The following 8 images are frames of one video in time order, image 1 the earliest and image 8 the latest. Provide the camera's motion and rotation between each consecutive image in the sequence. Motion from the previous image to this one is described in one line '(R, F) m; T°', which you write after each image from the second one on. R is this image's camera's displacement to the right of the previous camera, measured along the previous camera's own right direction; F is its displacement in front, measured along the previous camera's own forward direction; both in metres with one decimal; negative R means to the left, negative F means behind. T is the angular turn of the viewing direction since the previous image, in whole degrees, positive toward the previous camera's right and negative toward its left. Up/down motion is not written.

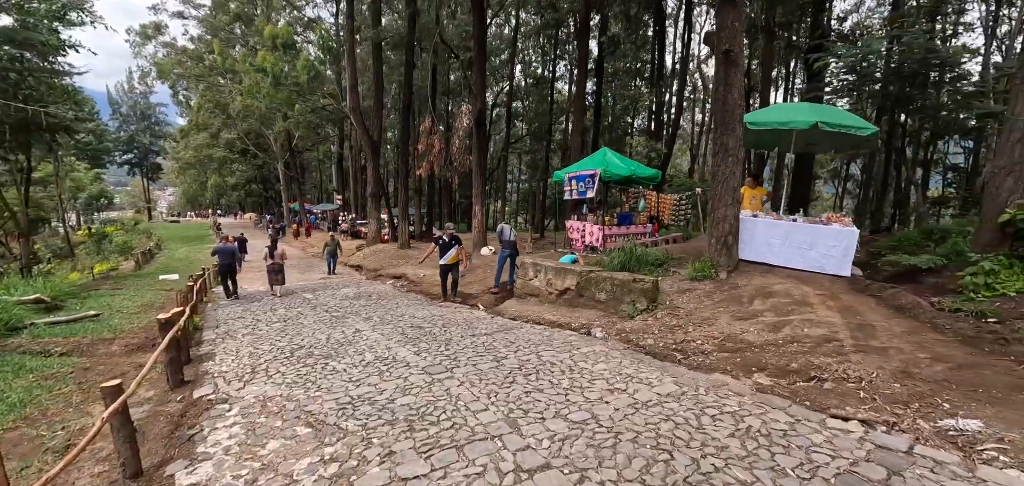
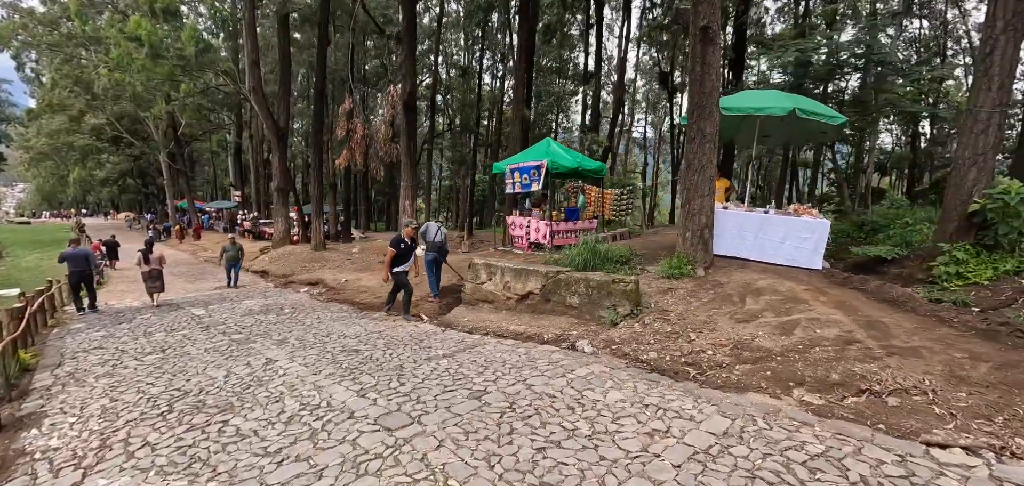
(-0.5, +1.3) m; +10°
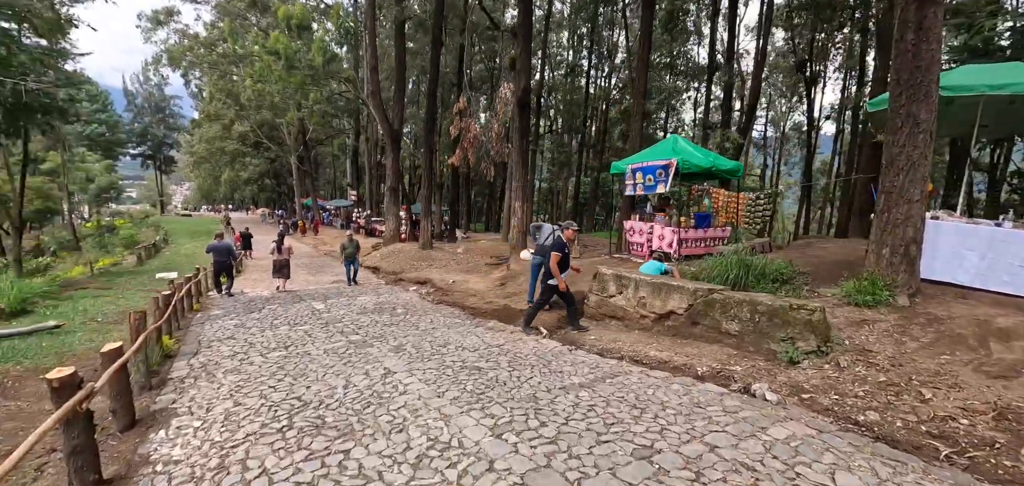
(-0.6, +0.8) m; -11°
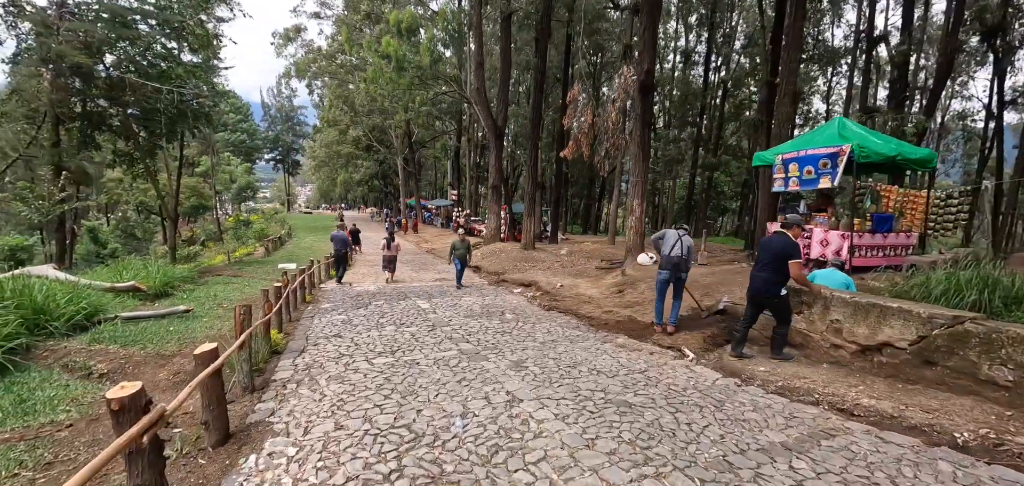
(-0.6, +1.0) m; -11°
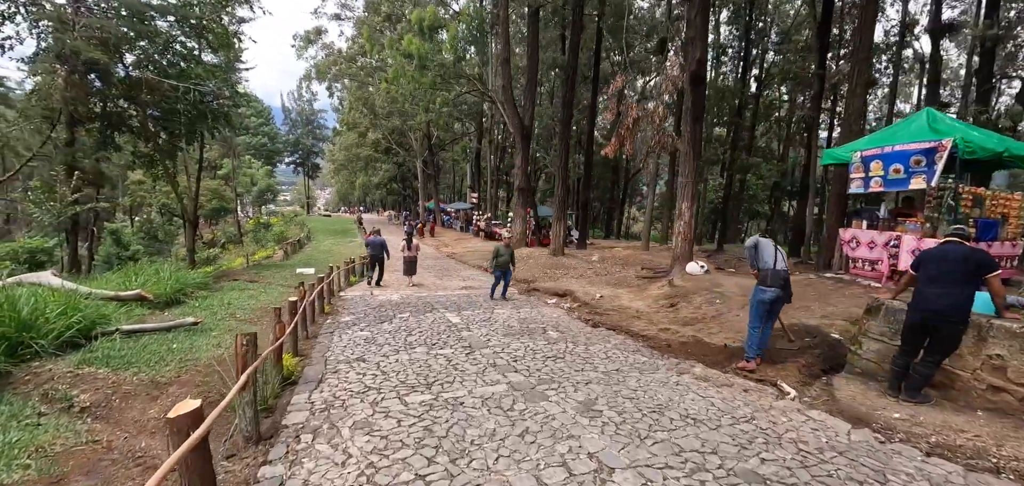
(-0.4, +0.9) m; -2°
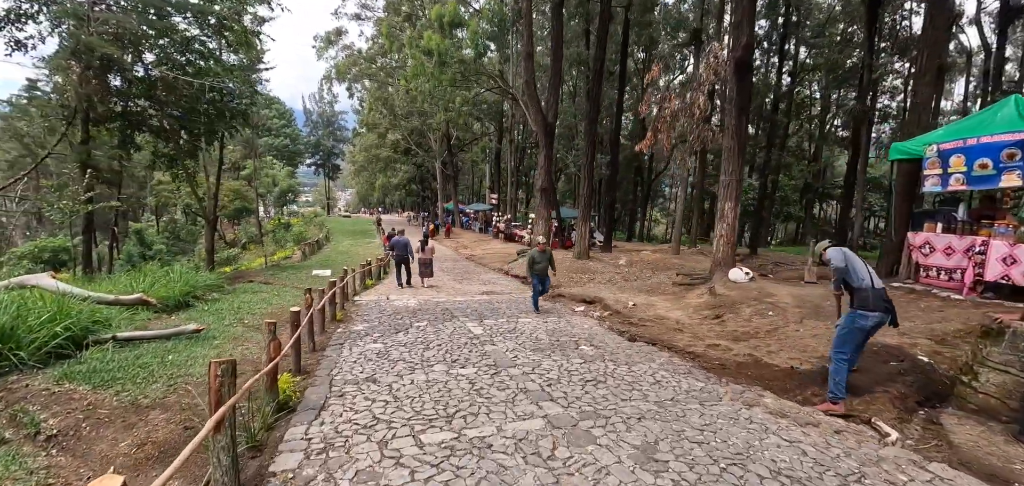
(-0.2, +0.7) m; -2°
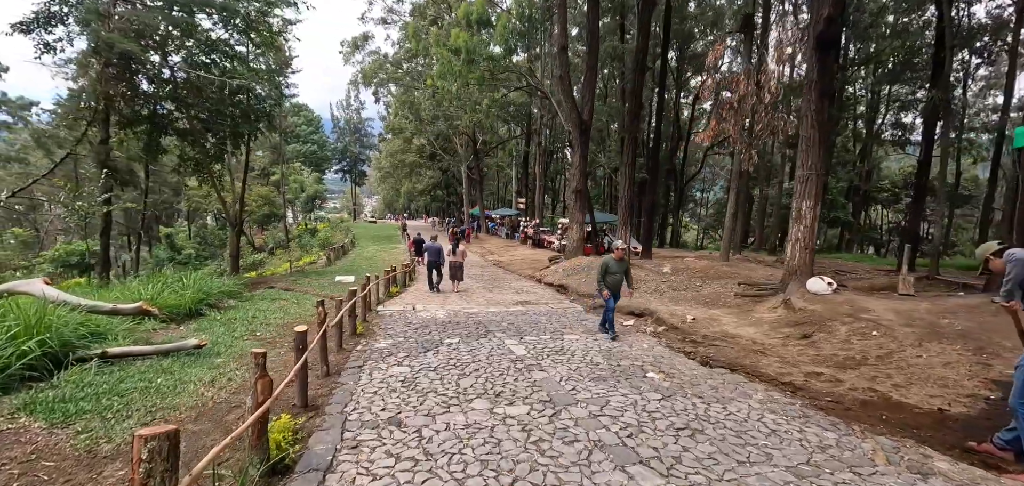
(-0.3, +1.0) m; -3°
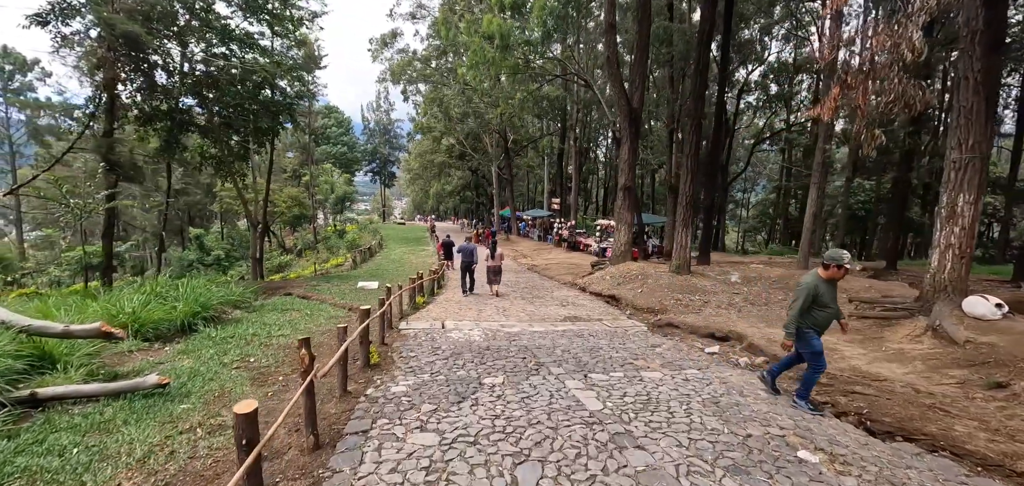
(-0.4, +1.6) m; -3°
